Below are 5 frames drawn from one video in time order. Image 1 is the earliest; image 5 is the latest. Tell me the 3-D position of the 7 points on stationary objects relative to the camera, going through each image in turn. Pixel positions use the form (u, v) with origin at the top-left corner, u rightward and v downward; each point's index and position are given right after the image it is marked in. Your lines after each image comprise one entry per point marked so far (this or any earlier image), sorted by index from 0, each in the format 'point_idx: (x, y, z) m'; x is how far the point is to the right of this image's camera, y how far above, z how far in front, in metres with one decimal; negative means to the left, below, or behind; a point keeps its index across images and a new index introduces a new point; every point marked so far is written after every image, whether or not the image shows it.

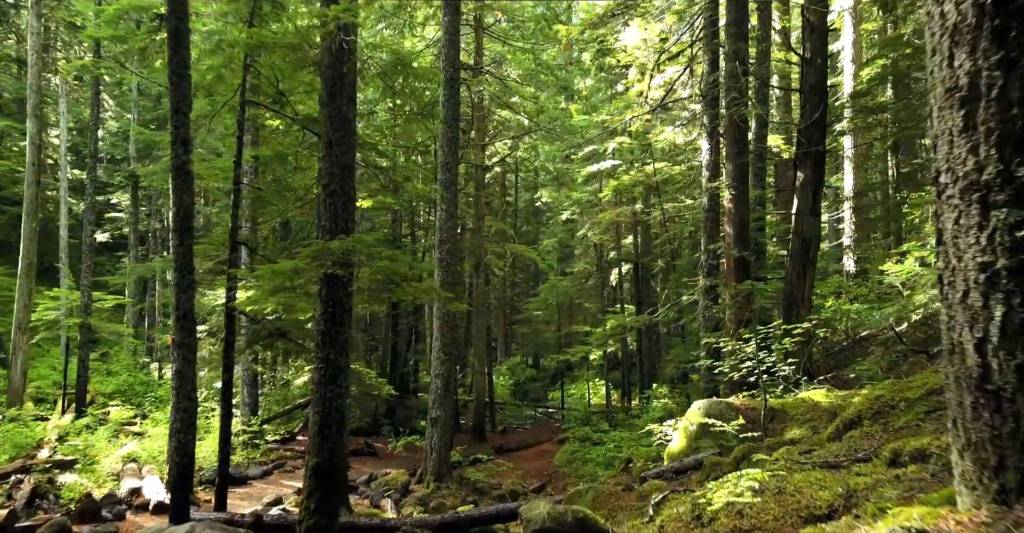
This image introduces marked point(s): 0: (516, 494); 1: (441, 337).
0: (0.0, -4.7, +17.8) m
1: (-1.5, -1.5, +17.8) m
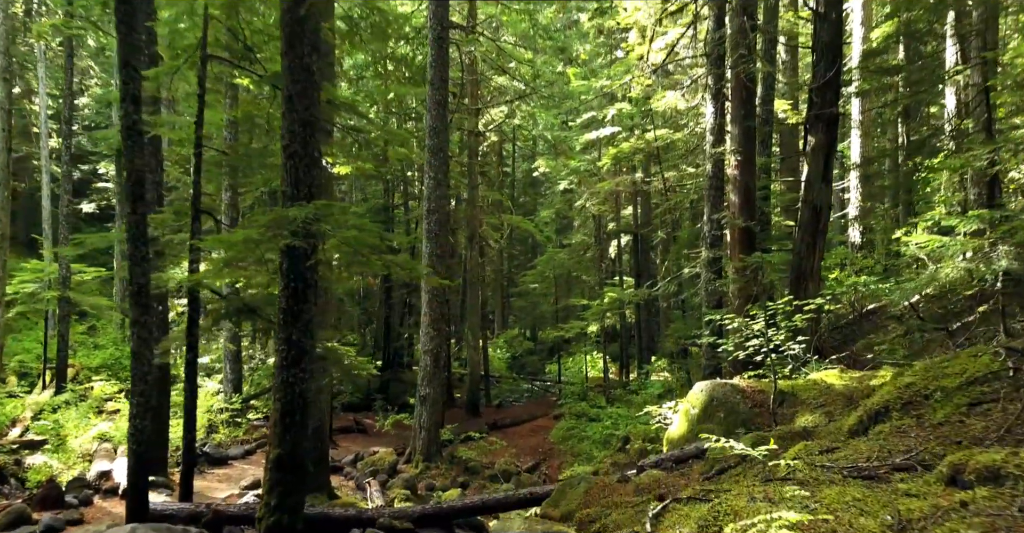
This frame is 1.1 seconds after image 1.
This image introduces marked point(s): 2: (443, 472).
0: (-0.1, -4.1, +17.1) m
1: (-1.6, -0.9, +17.0) m
2: (-1.4, -4.0, +16.8) m
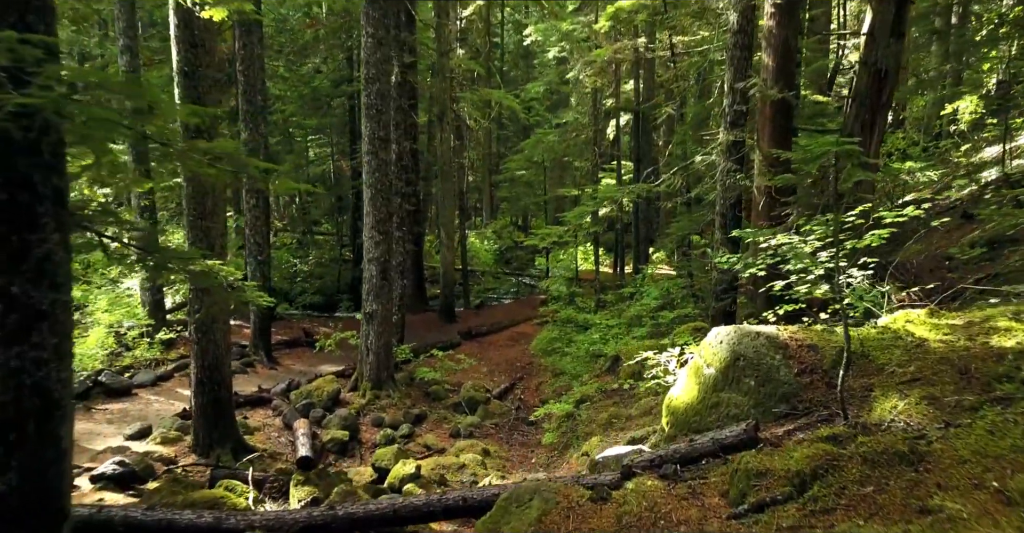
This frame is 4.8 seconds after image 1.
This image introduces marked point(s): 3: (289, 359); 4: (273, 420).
0: (-0.7, -2.3, +14.2) m
1: (-2.2, +0.9, +13.7) m
2: (-1.9, -2.2, +13.9) m
3: (-4.3, -1.8, +16.6) m
4: (-3.5, -2.3, +12.7) m
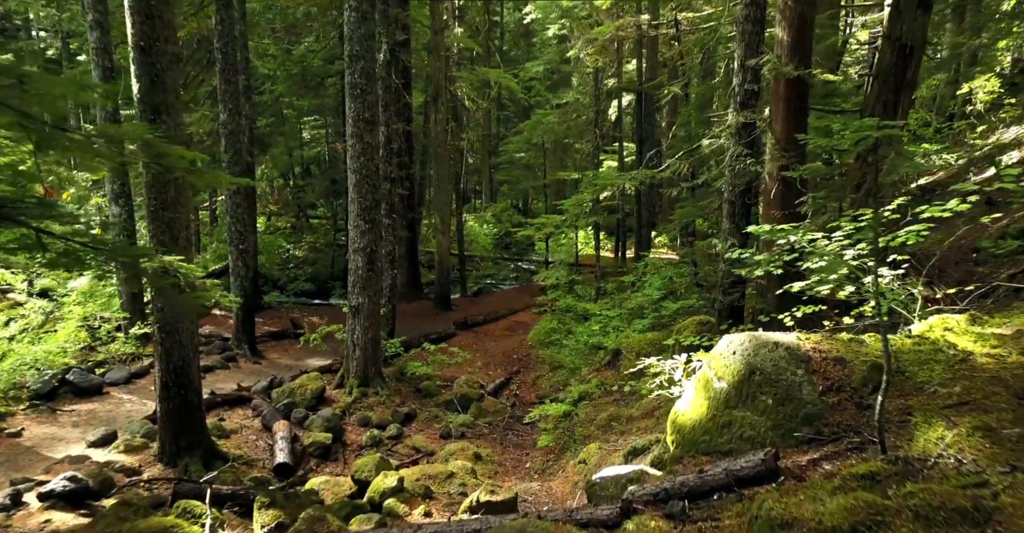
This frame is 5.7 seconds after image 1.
0: (-0.8, -2.1, +13.4) m
1: (-2.3, +1.1, +12.8) m
2: (-2.0, -2.1, +13.1) m
3: (-4.4, -1.6, +15.9) m
4: (-3.6, -2.2, +12.0) m
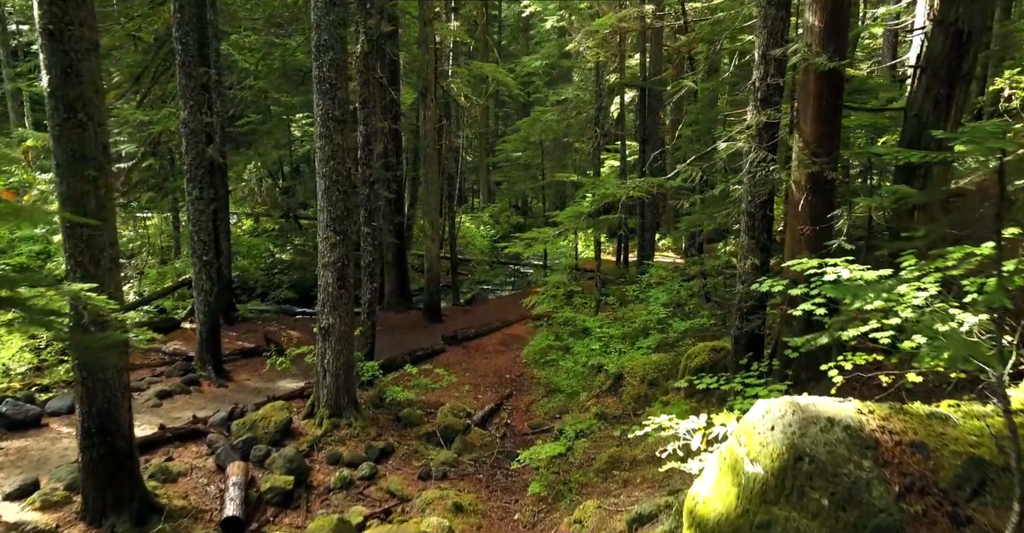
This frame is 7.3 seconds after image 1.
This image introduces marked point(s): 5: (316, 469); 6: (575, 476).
0: (-0.9, -2.4, +12.0) m
1: (-2.4, +0.8, +11.4) m
2: (-2.1, -2.3, +11.7) m
3: (-4.6, -1.8, +14.5) m
4: (-3.8, -2.4, +10.6) m
5: (-2.5, -2.6, +10.7) m
6: (+0.7, -2.4, +9.9) m
